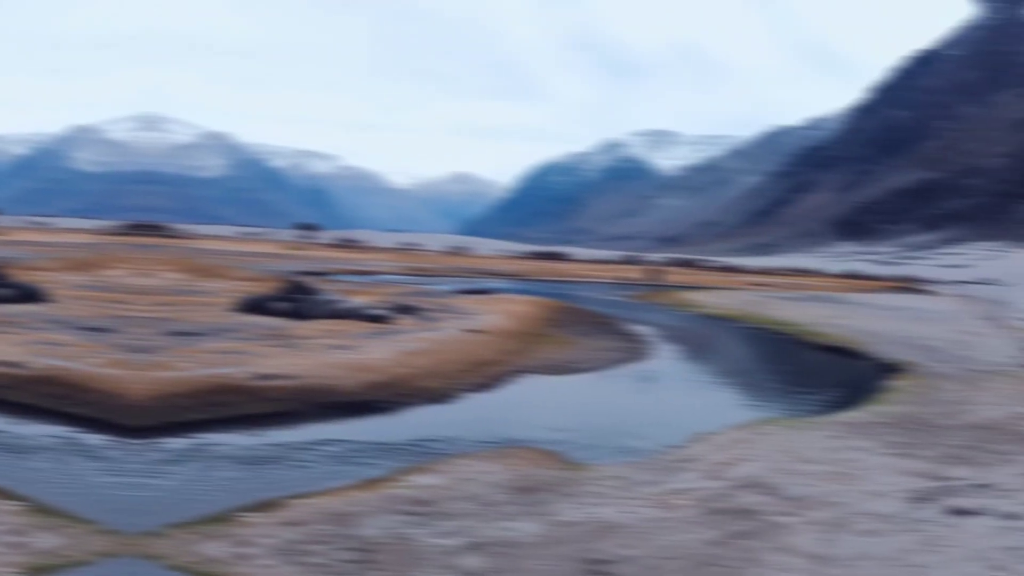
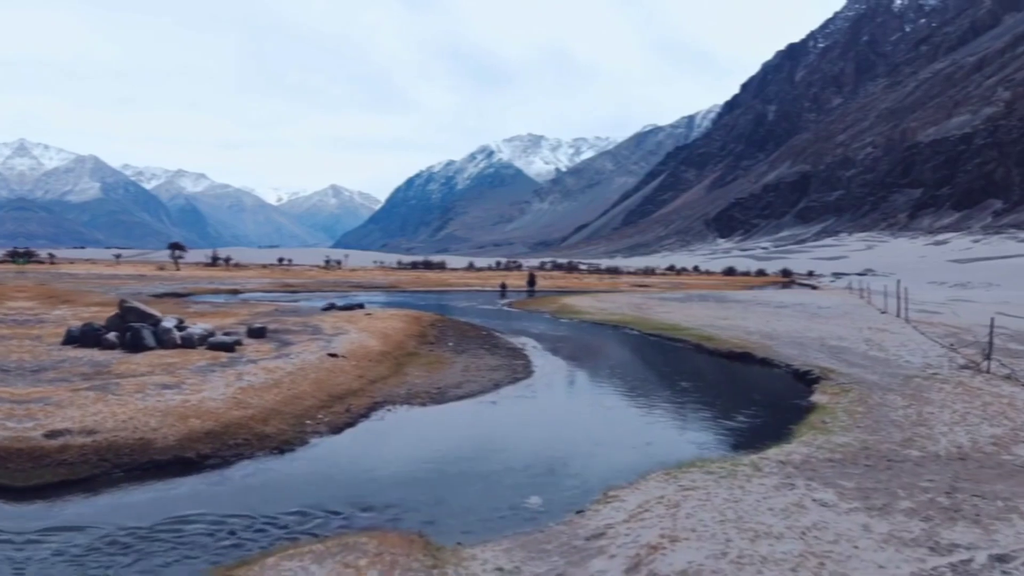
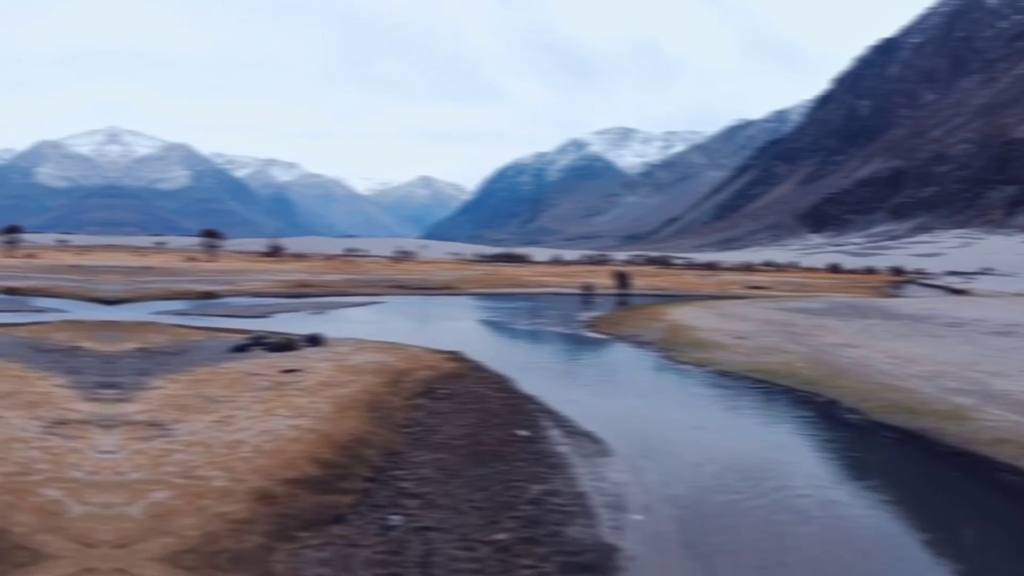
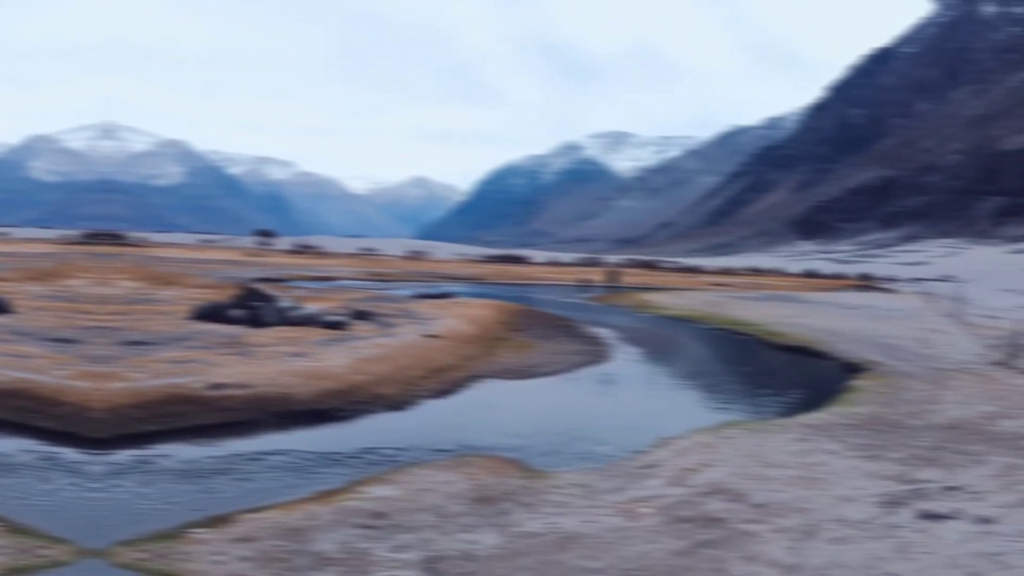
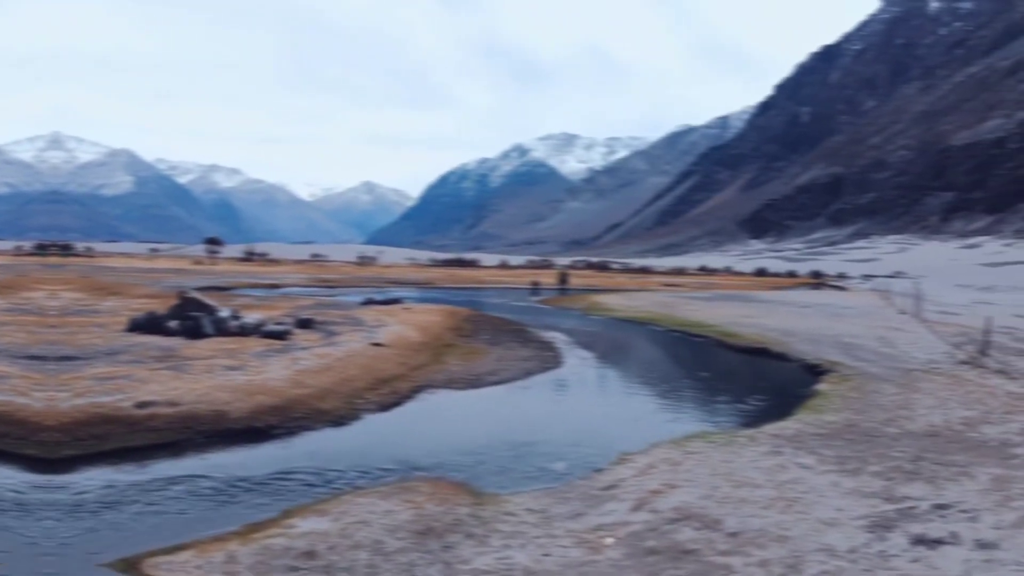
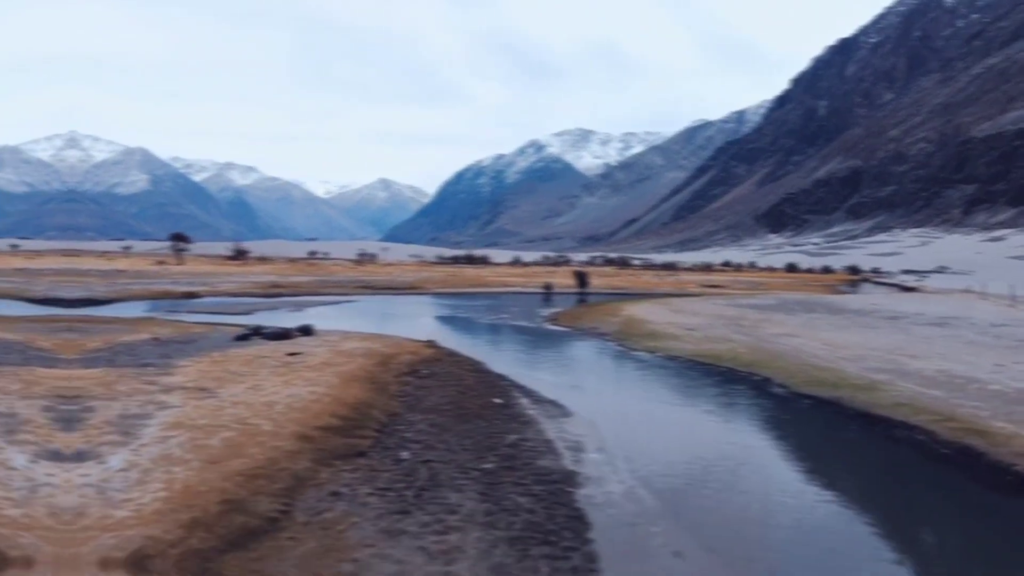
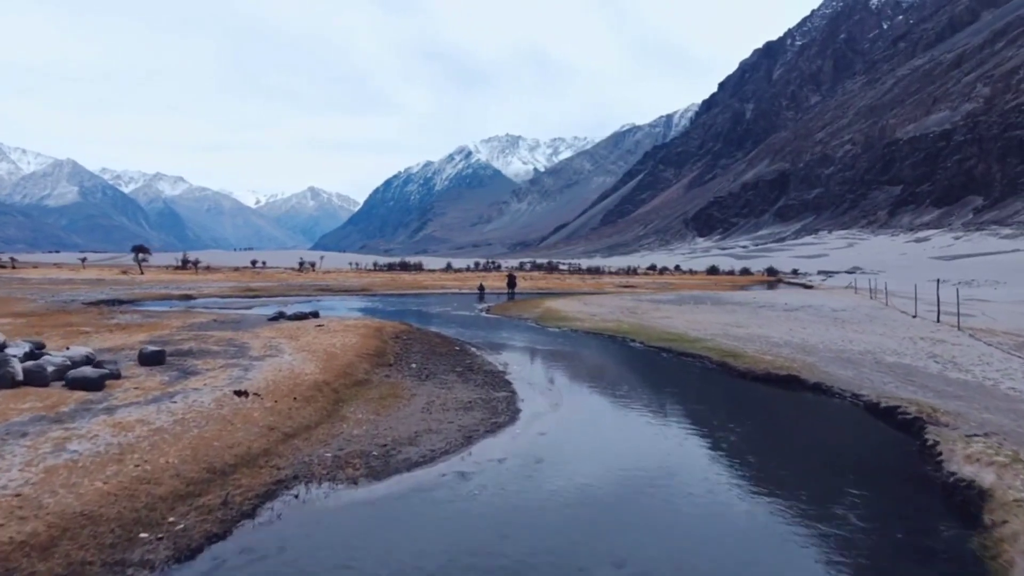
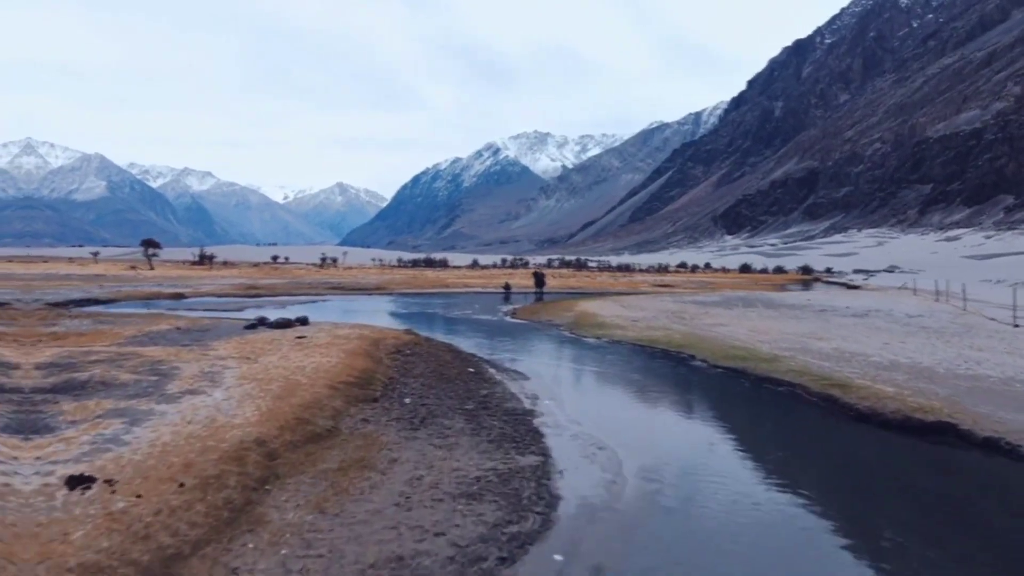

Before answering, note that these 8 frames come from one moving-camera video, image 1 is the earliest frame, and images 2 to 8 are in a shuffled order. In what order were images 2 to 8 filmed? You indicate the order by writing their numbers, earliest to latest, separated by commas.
4, 5, 2, 7, 8, 6, 3
